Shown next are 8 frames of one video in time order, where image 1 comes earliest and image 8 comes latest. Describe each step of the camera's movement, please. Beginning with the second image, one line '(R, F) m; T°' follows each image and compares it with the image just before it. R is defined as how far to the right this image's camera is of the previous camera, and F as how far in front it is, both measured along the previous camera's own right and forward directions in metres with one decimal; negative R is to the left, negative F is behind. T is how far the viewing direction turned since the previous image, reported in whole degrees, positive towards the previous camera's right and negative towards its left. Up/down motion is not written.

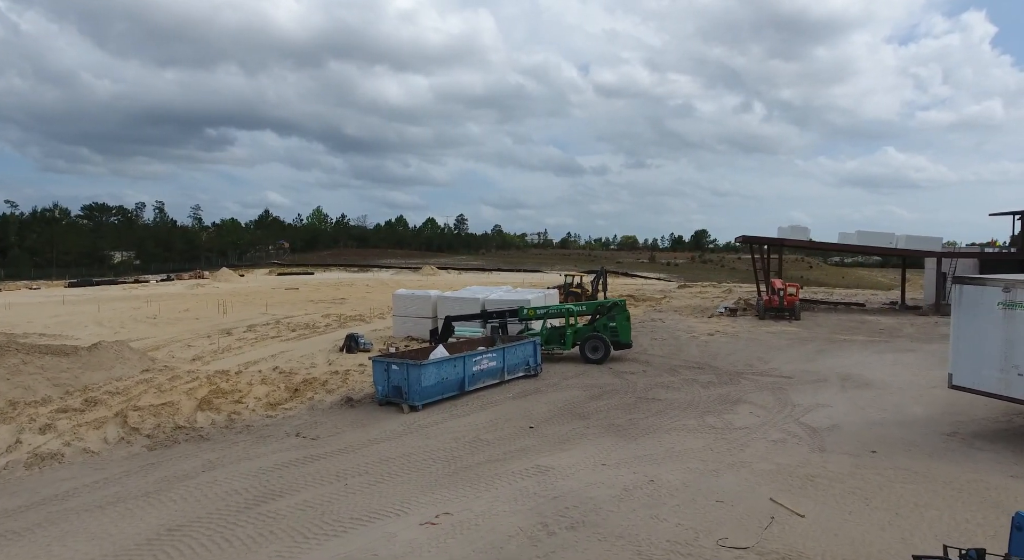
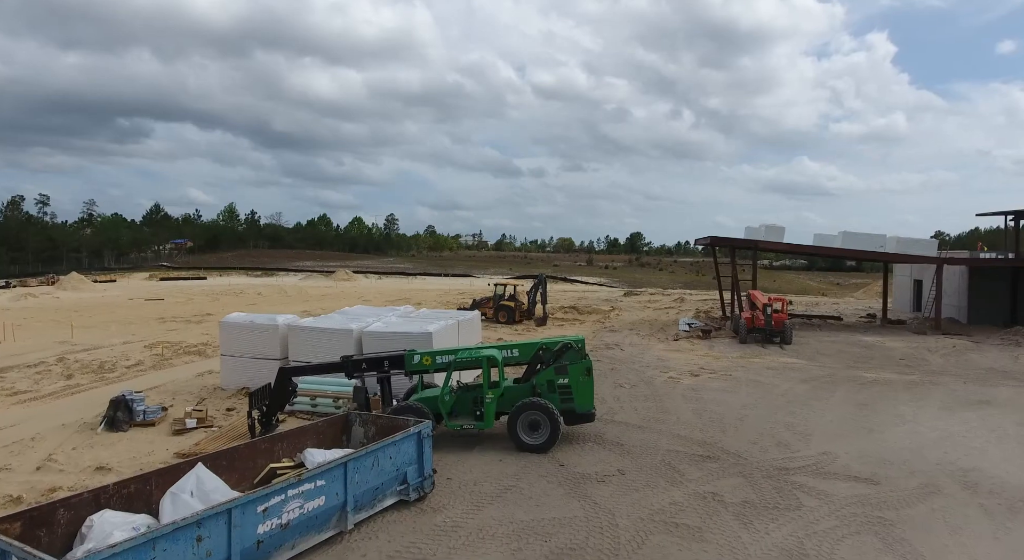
(+0.8, +6.3) m; +6°
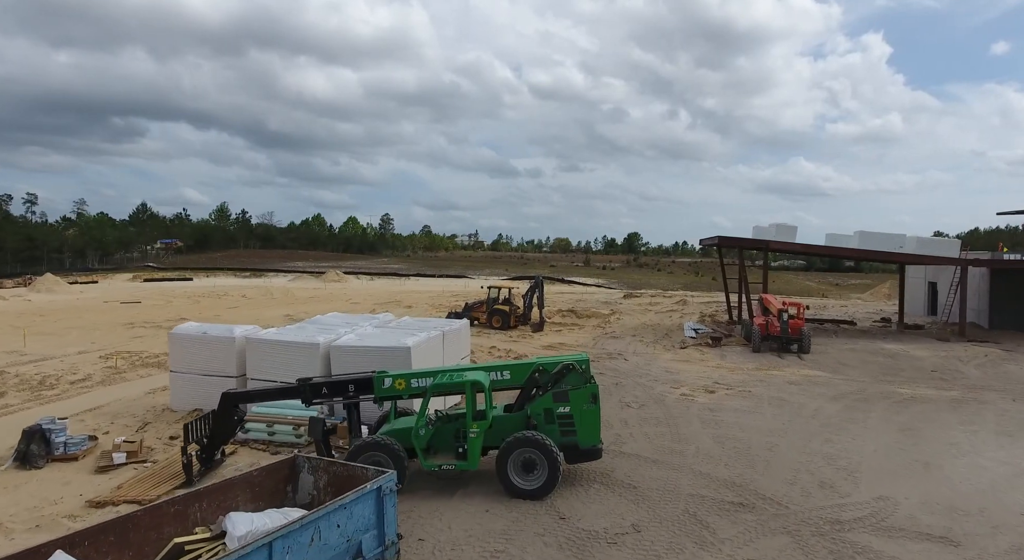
(+0.1, +1.6) m; 0°
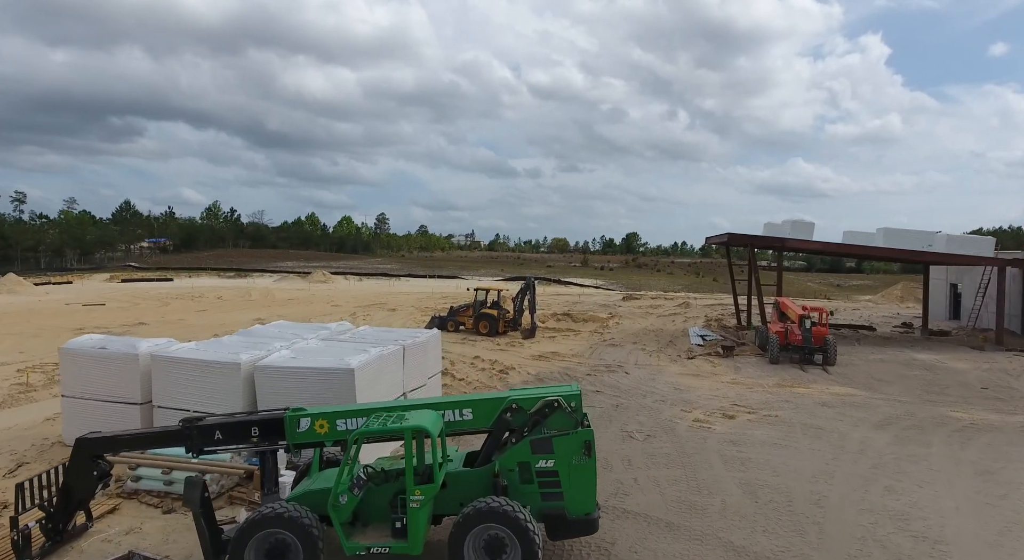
(+0.3, +2.1) m; 0°
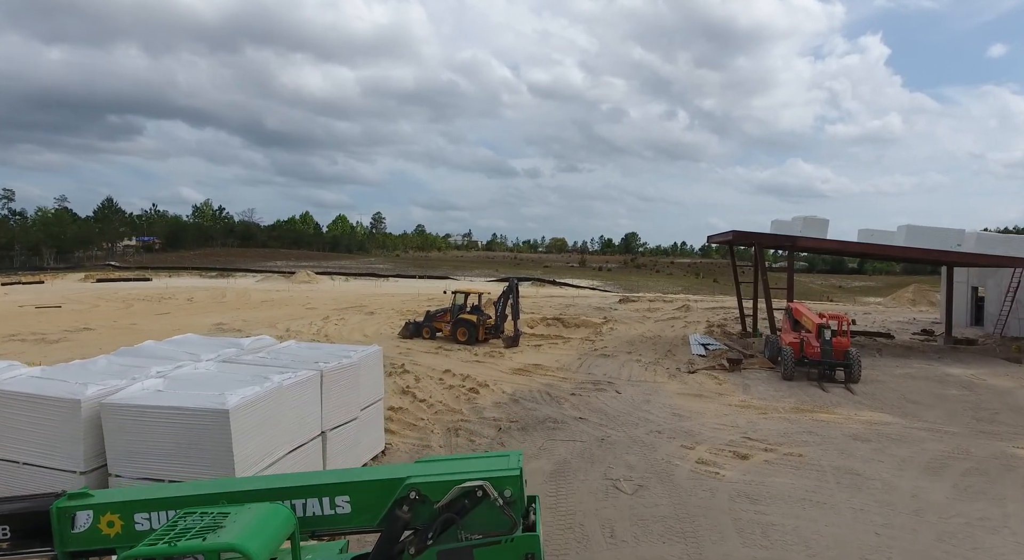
(+0.6, +2.1) m; 0°
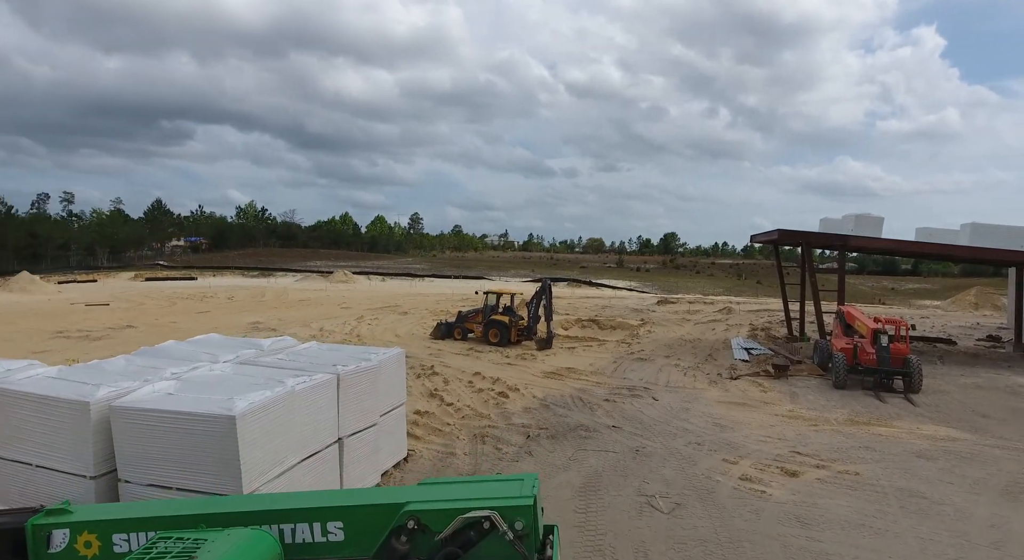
(+0.1, +0.5) m; -3°
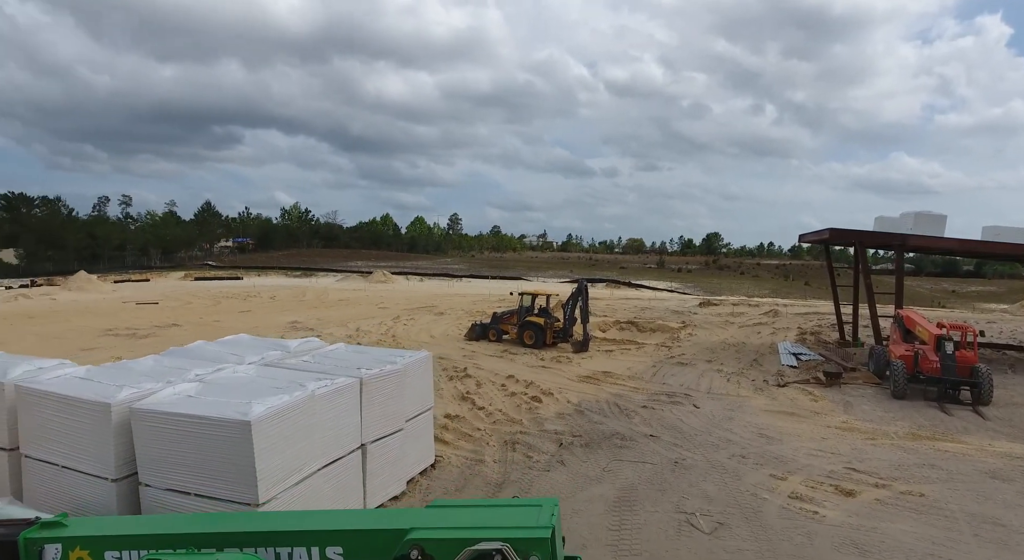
(+0.1, +0.3) m; -4°
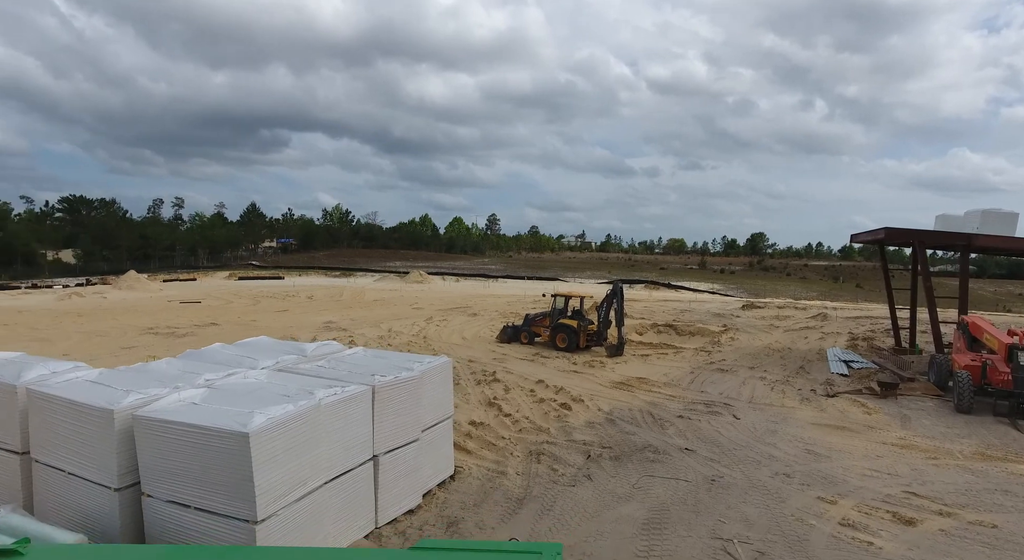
(+0.2, +0.4) m; -4°
